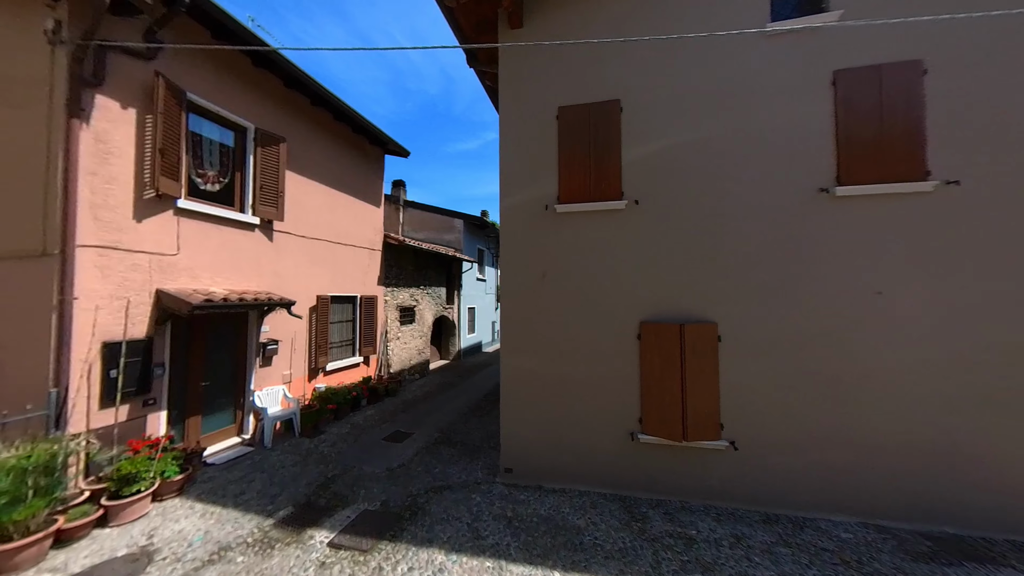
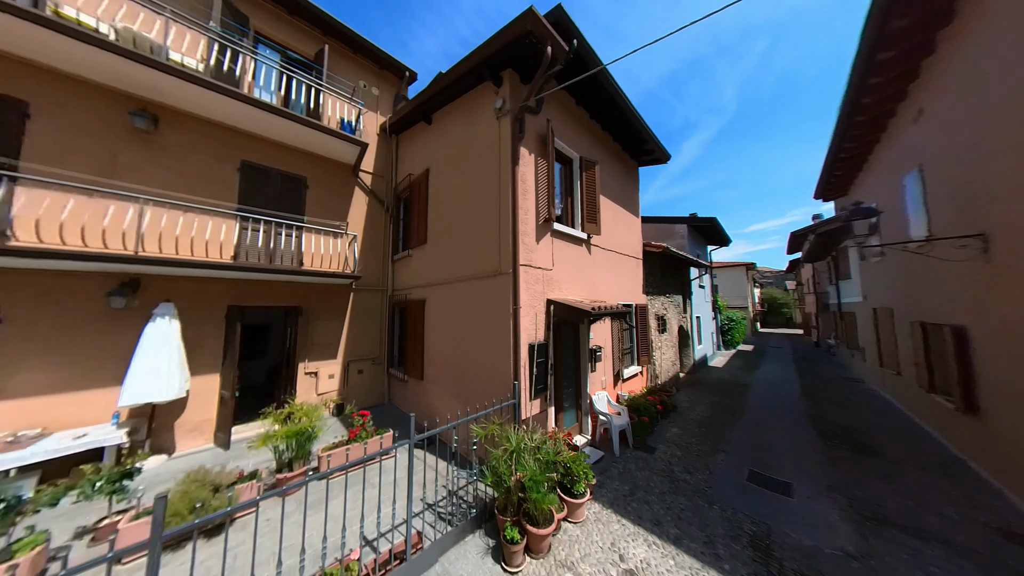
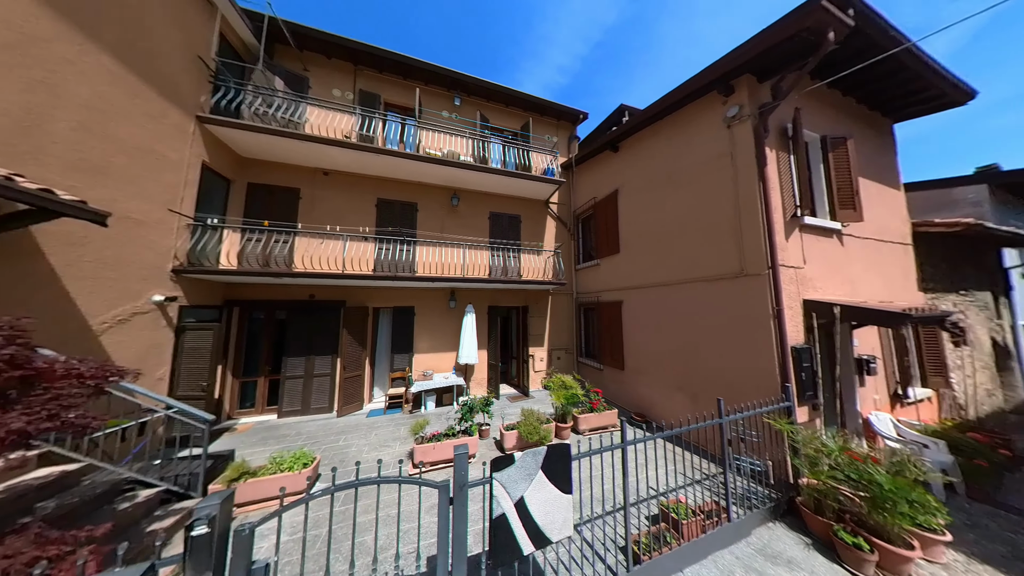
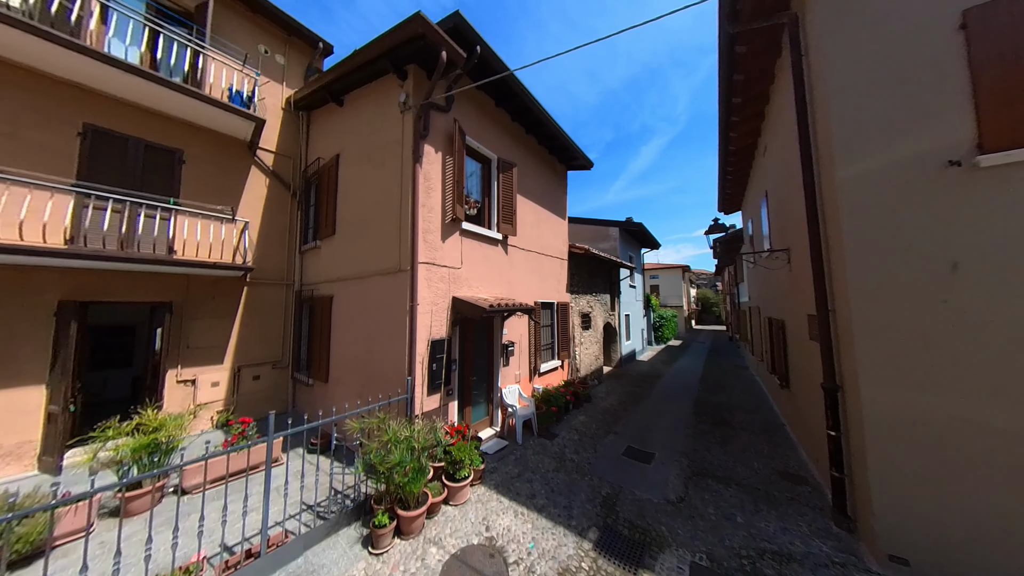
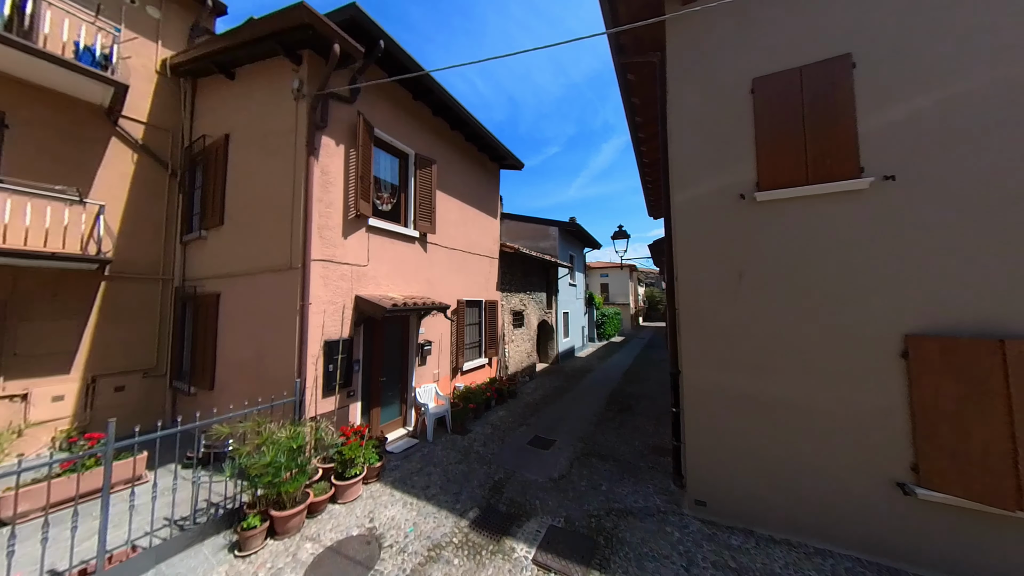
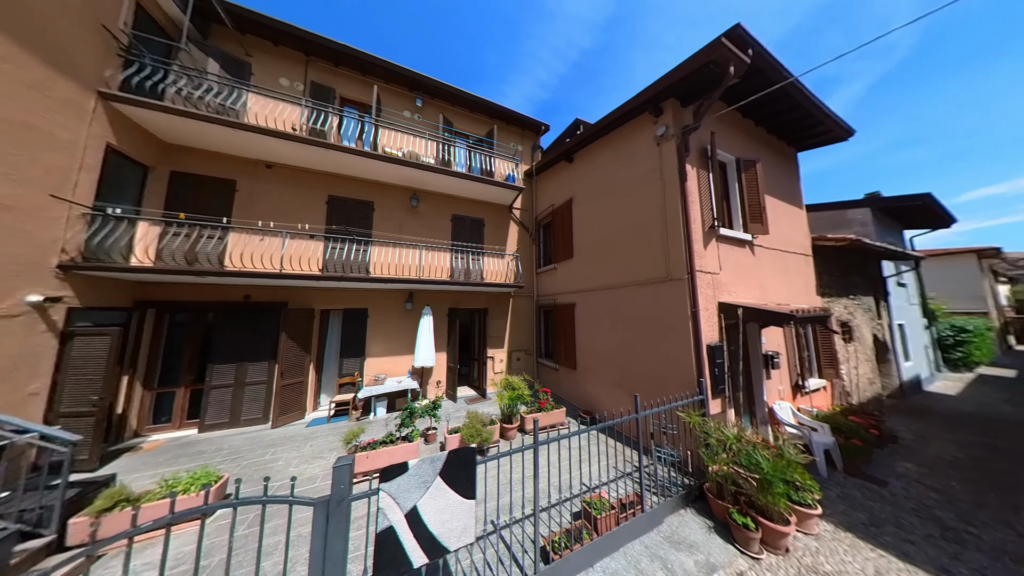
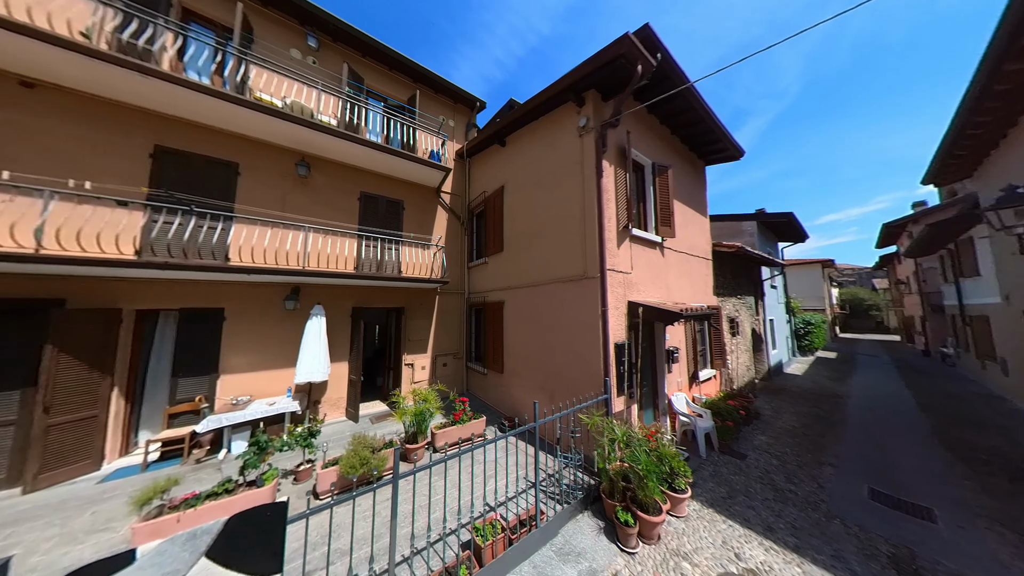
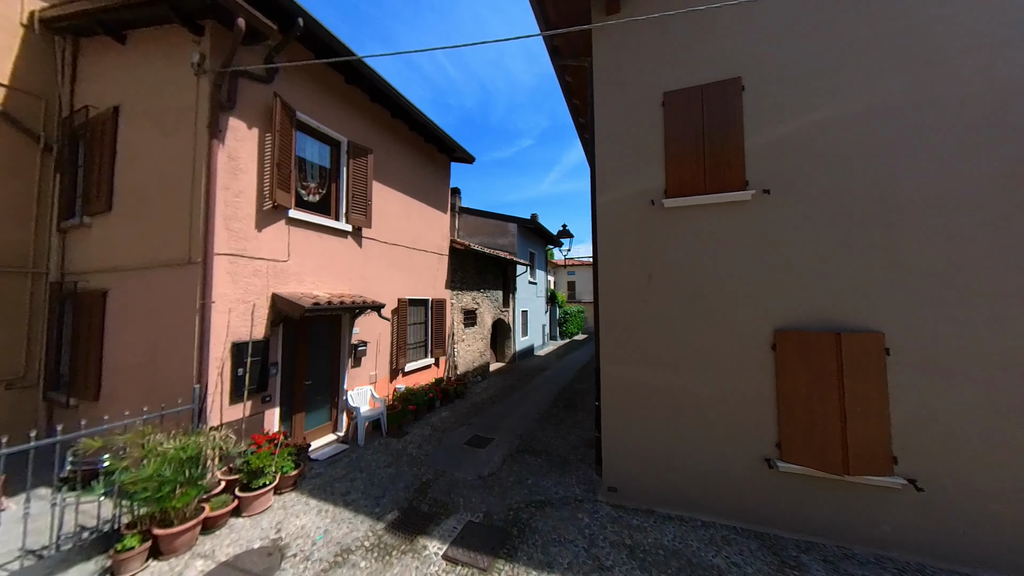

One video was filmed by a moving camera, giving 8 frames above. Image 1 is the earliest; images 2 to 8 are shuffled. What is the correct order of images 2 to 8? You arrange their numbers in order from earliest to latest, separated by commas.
8, 5, 4, 2, 7, 6, 3
